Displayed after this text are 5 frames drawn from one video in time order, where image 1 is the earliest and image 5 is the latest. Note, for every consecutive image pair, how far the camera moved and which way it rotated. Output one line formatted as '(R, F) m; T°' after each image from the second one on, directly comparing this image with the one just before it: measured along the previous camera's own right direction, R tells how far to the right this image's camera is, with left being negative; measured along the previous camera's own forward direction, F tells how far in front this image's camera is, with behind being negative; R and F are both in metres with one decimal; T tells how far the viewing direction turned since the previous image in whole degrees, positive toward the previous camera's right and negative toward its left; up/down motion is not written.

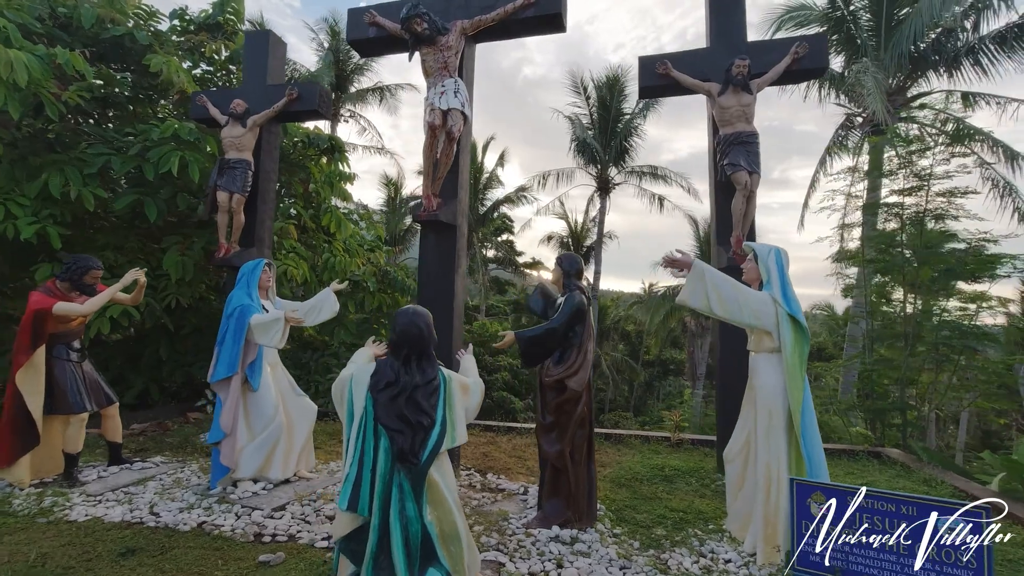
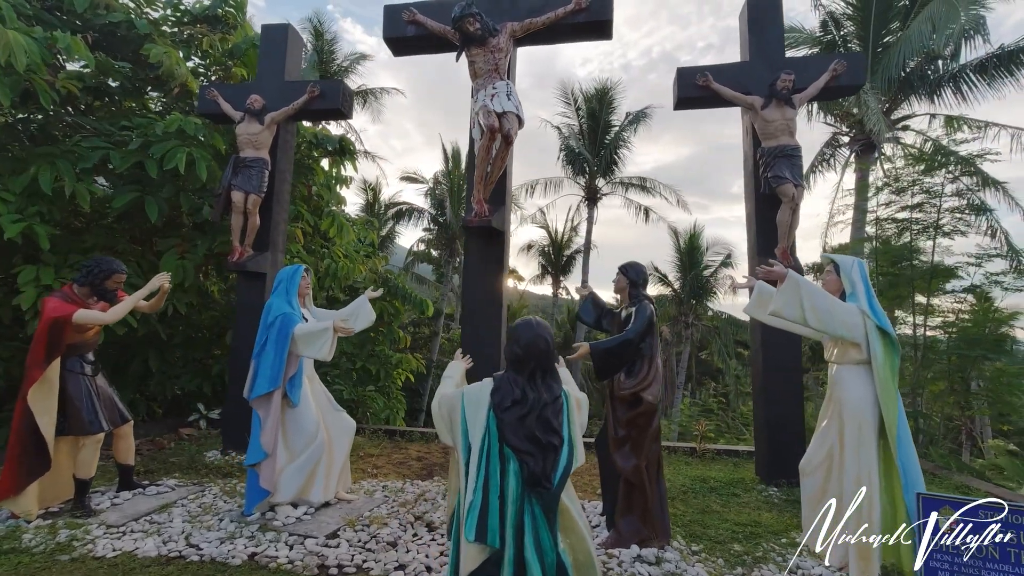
(-0.8, +0.2) m; +6°
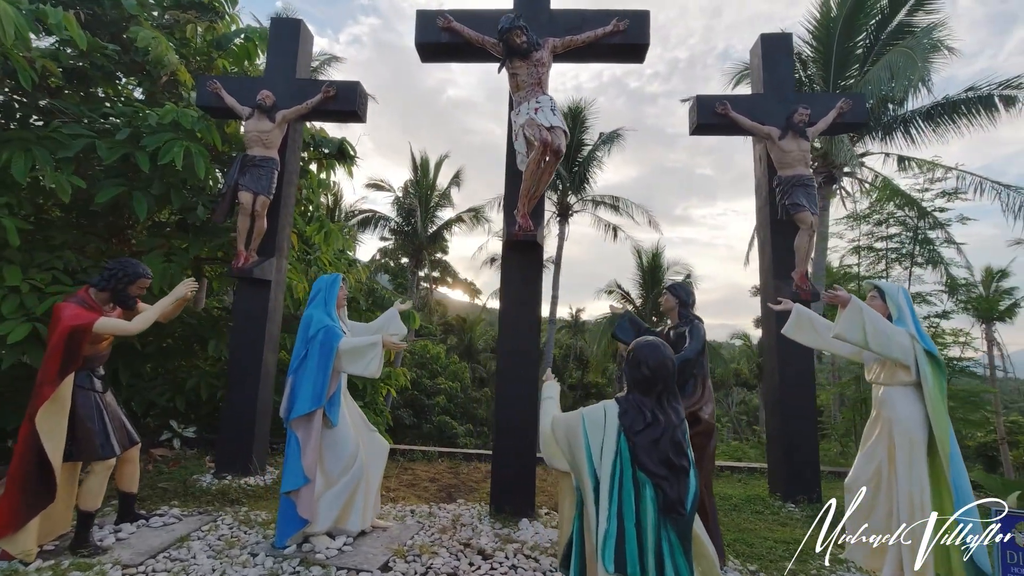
(-0.9, +0.1) m; +8°
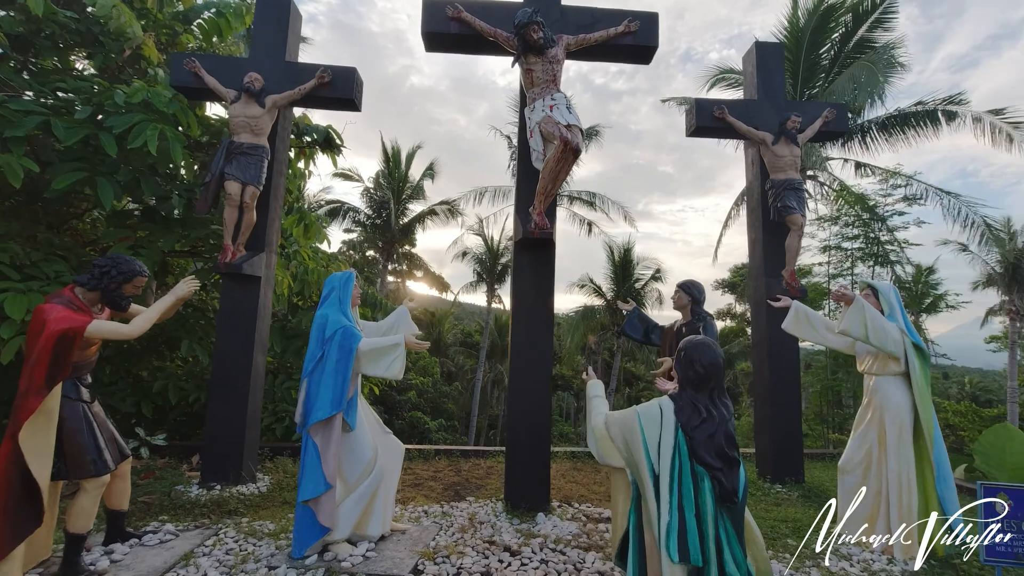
(-0.5, 0.0) m; +5°
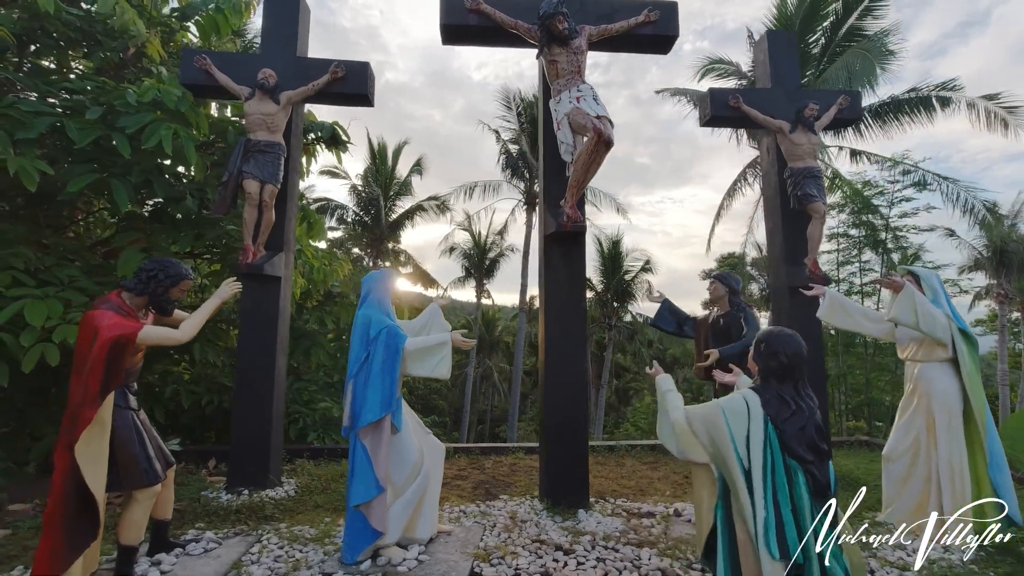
(-0.5, +0.1) m; +3°
